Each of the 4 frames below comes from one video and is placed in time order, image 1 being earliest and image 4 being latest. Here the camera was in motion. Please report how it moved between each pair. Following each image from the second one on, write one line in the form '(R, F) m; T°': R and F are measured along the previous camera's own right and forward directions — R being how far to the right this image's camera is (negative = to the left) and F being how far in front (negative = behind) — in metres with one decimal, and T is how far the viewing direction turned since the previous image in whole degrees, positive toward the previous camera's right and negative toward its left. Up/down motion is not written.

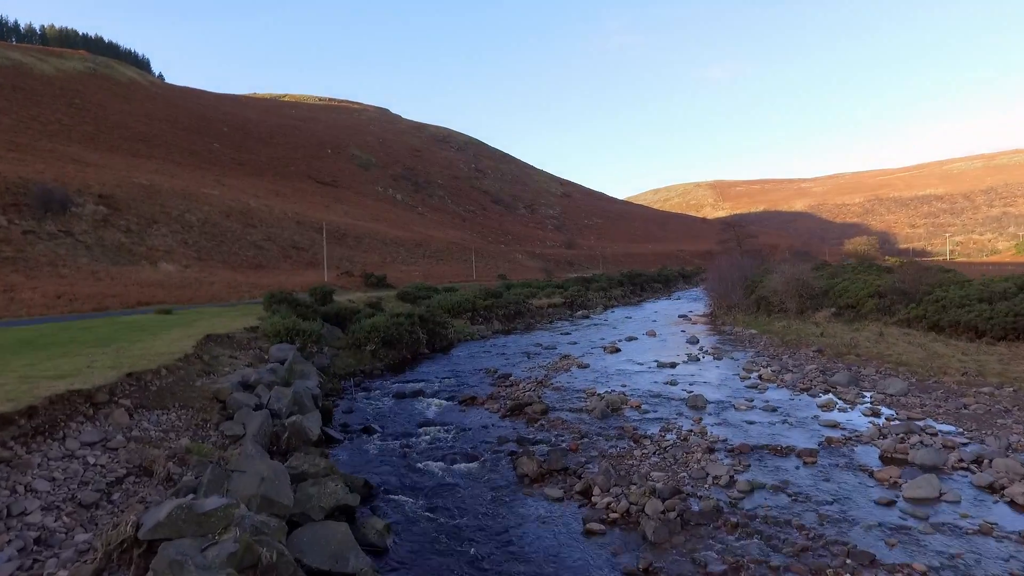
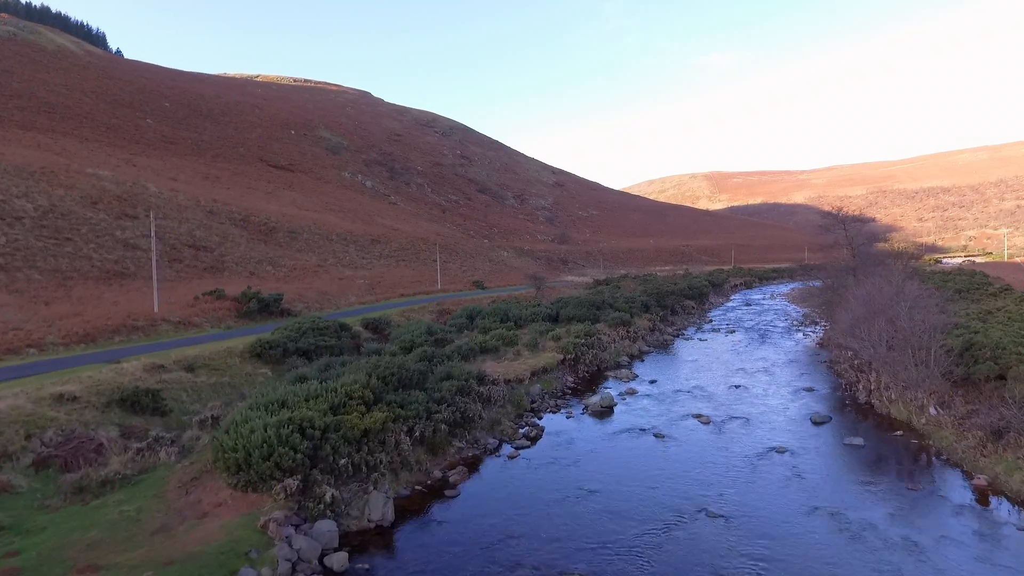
(+0.9, +13.2) m; +1°
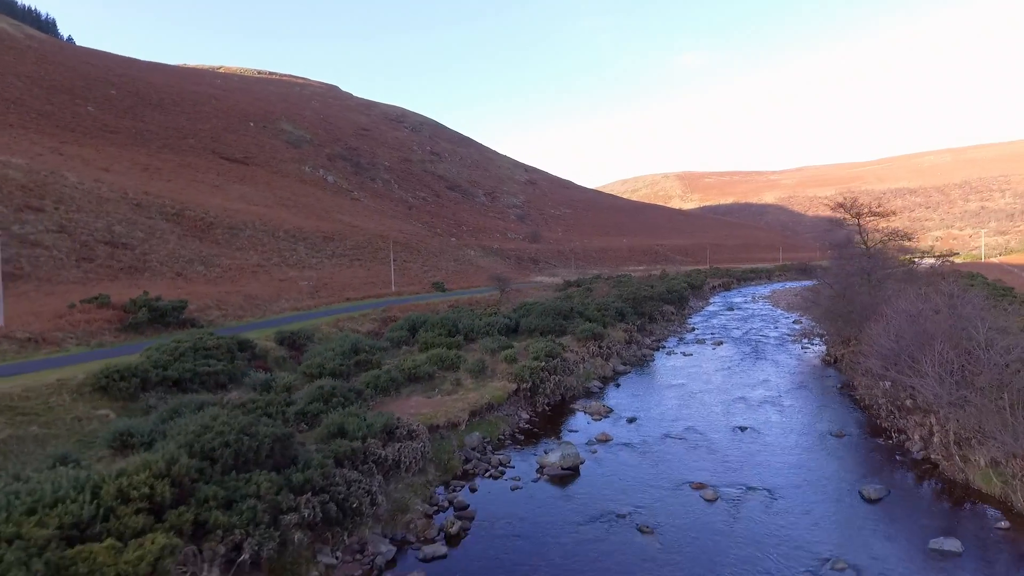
(+0.7, +3.6) m; +2°
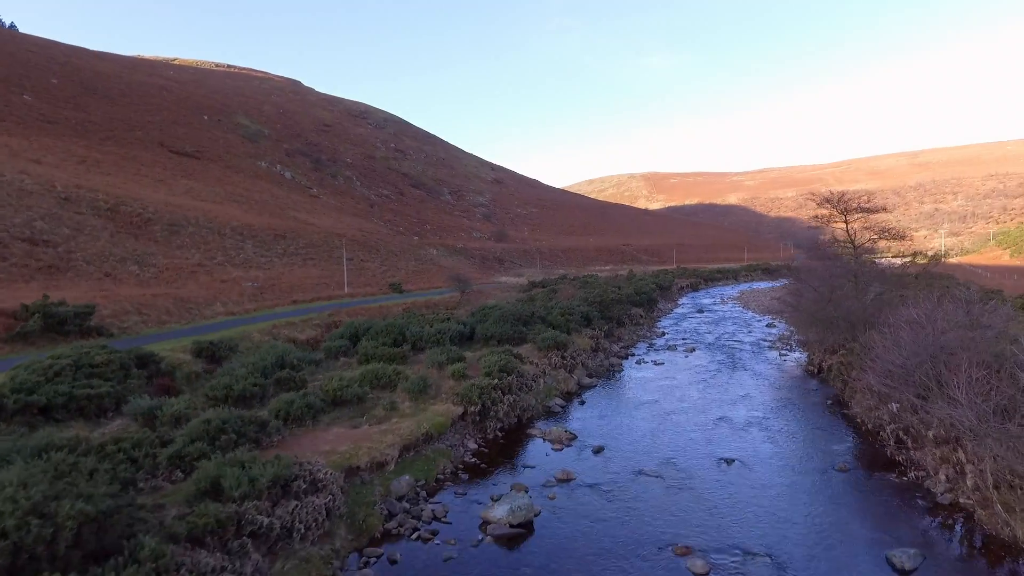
(+0.4, +1.9) m; +3°
